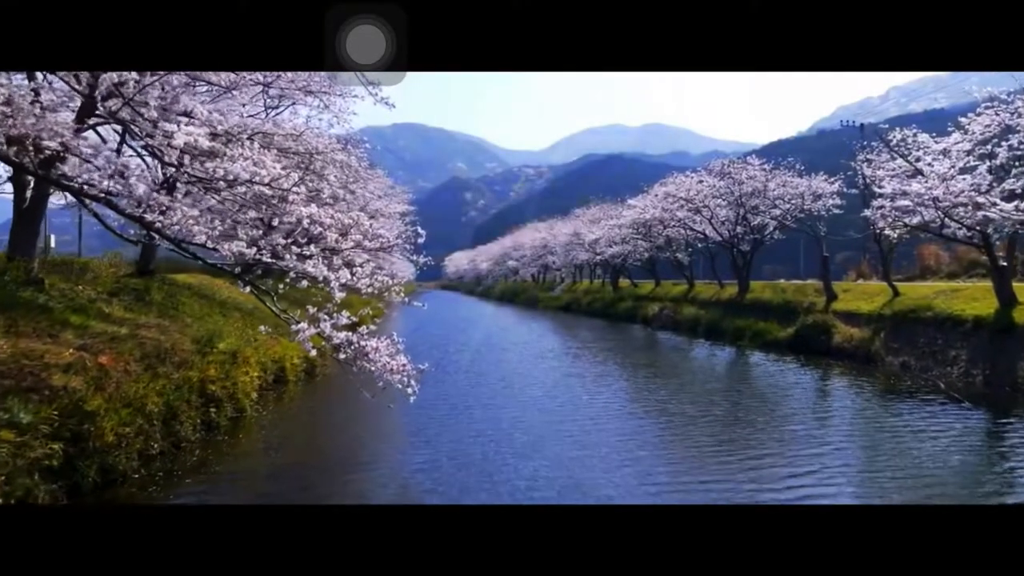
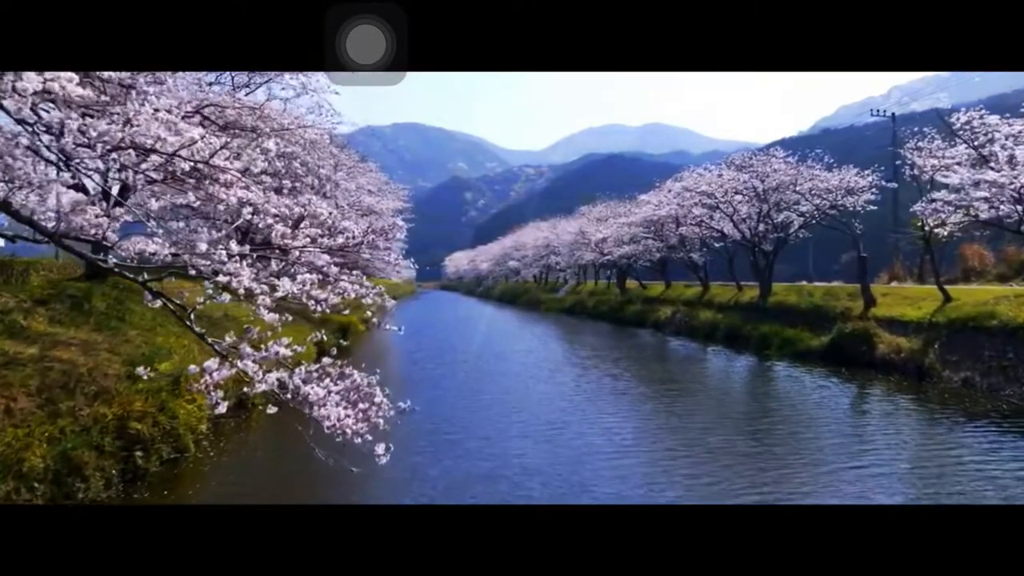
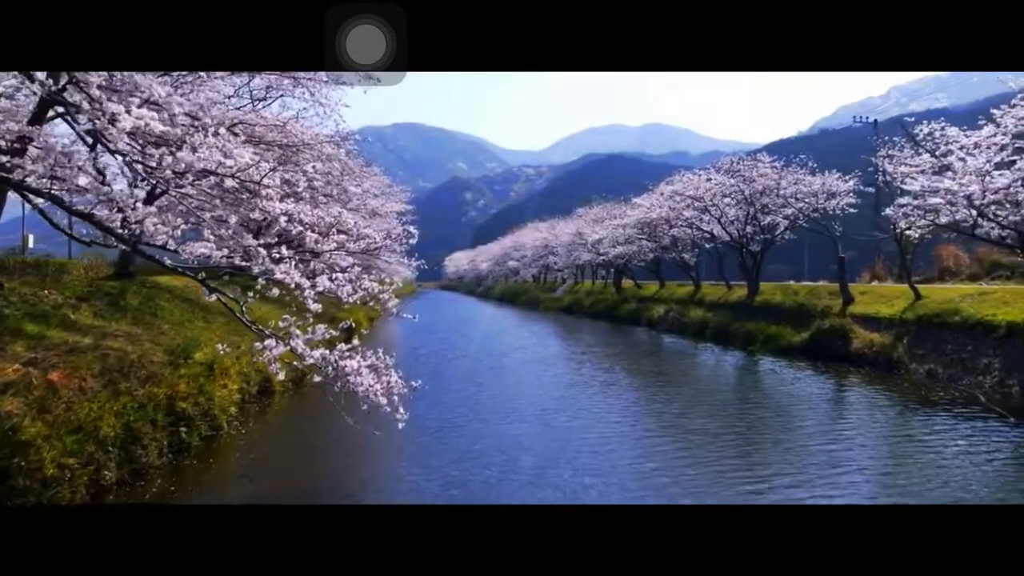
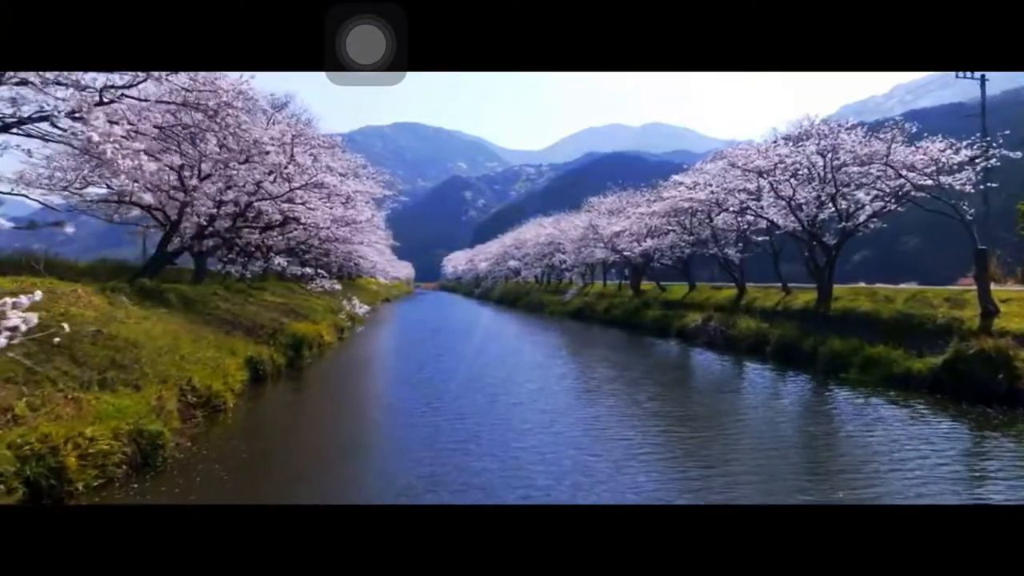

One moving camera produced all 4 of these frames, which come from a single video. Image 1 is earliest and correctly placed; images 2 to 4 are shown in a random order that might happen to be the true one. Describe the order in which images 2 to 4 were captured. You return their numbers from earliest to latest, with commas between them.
3, 2, 4
